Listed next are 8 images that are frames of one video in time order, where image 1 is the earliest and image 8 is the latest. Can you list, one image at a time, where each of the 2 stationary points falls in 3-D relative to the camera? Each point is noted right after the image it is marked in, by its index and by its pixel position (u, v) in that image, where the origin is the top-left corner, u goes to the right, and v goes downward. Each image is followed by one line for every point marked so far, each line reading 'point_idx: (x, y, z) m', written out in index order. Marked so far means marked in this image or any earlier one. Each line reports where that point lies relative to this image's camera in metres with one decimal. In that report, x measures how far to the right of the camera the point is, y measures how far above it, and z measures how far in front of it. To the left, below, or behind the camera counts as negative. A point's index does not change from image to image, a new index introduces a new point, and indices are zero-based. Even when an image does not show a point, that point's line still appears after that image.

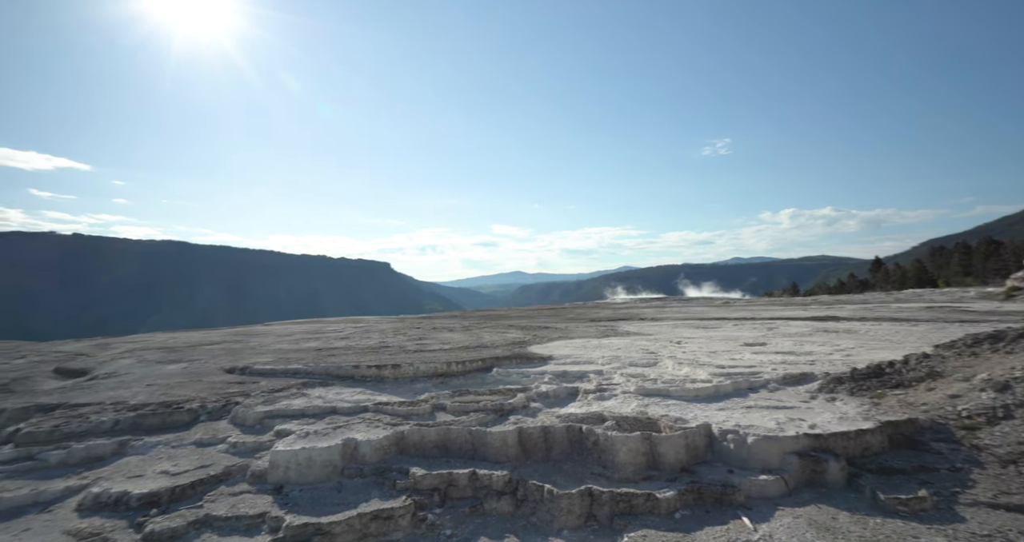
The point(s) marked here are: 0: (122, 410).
0: (-7.0, -2.5, +8.6) m
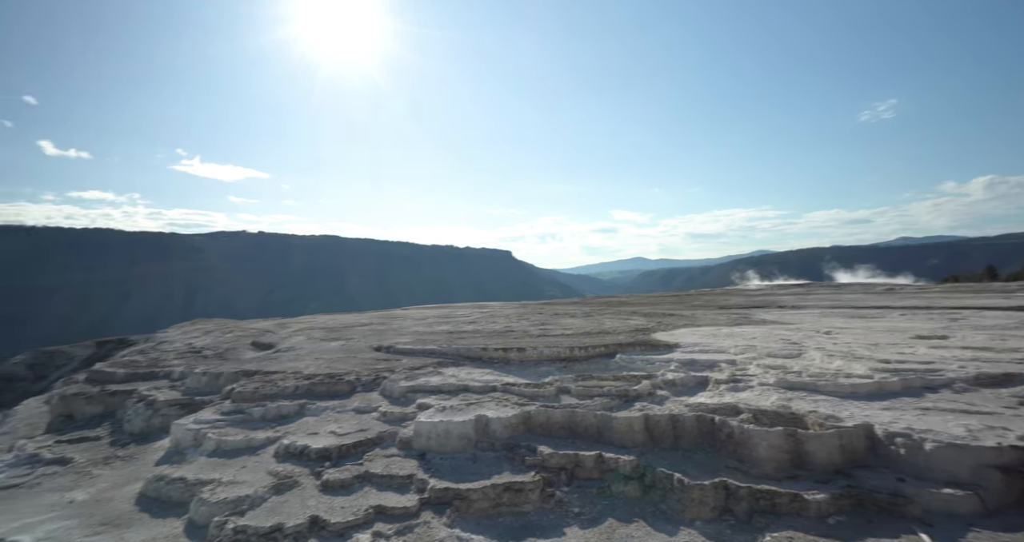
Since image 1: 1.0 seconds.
0: (-4.5, -2.3, +10.2) m
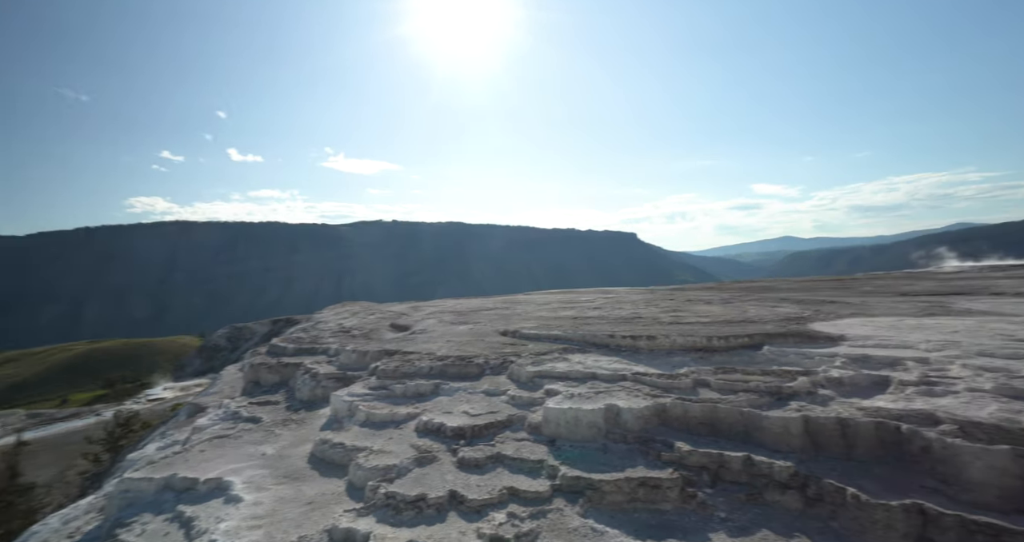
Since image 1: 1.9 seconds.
0: (-1.7, -2.0, +10.8) m
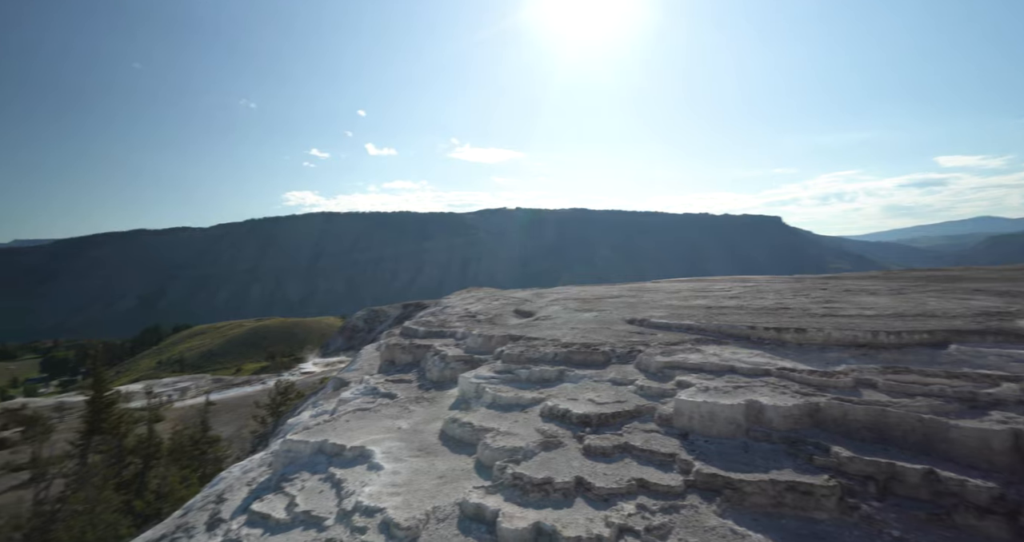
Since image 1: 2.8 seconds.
0: (+1.0, -1.7, +10.8) m
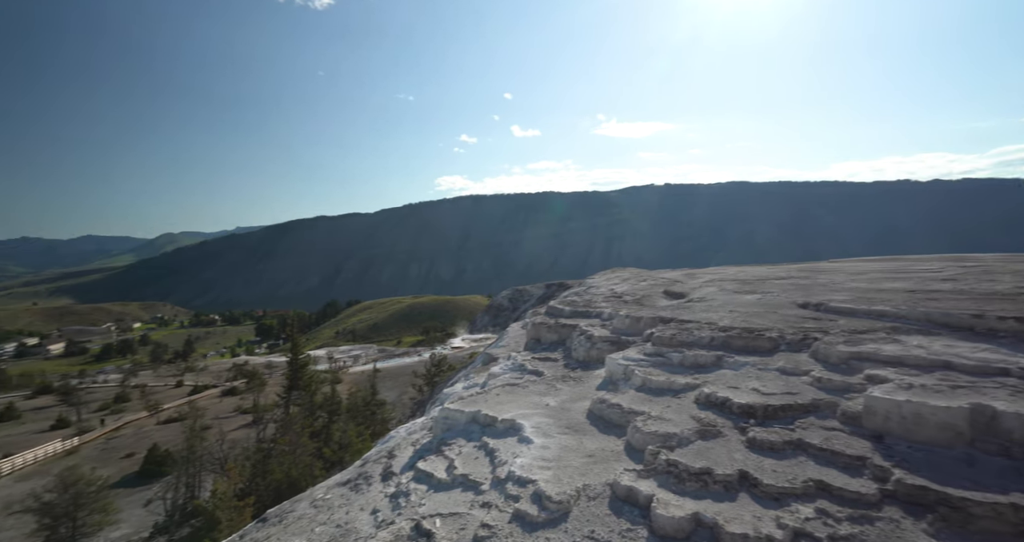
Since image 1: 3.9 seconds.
0: (+4.2, -1.3, +10.1) m
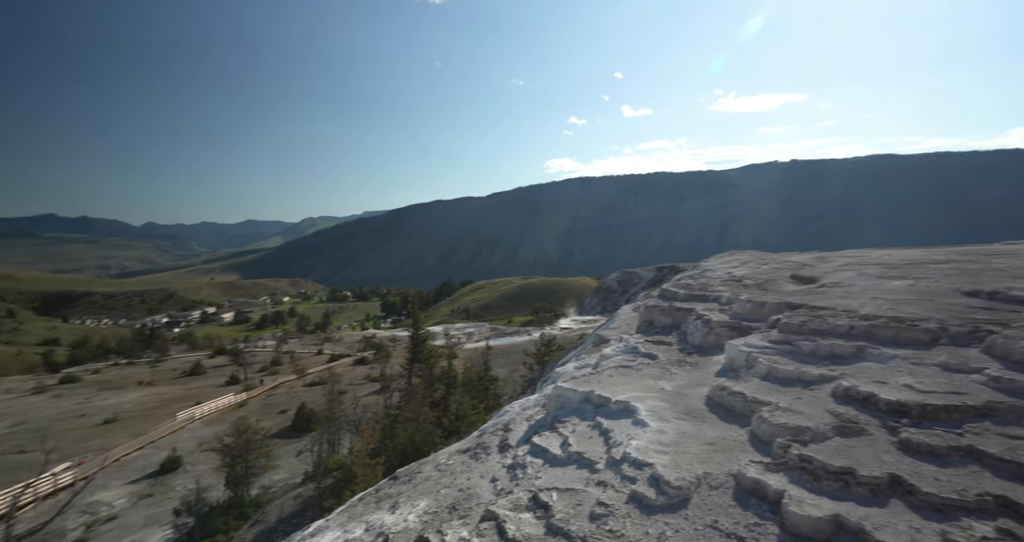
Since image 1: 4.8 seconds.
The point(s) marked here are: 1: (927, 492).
0: (+6.5, -0.9, +9.2) m
1: (+5.0, -2.6, +5.5) m
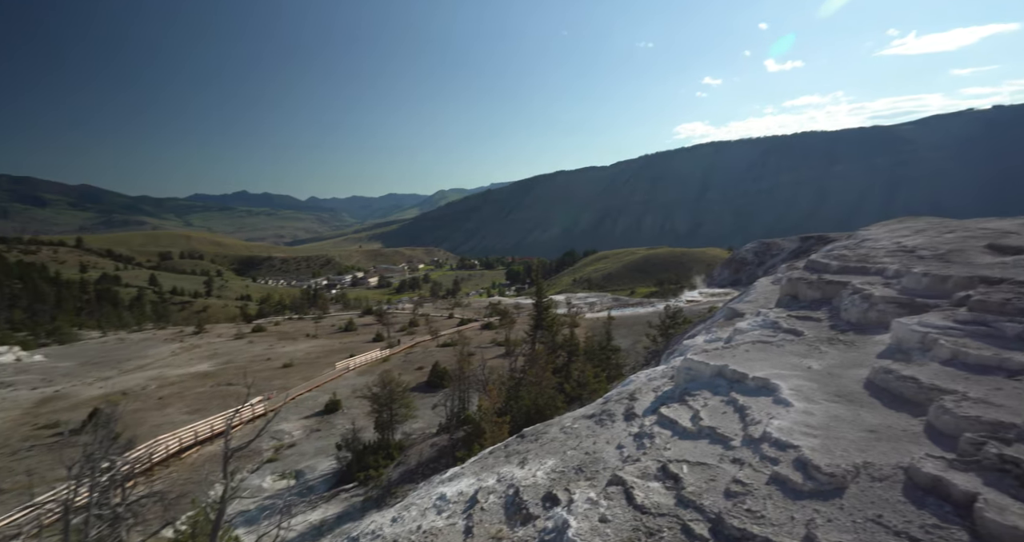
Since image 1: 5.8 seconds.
0: (+8.8, -0.4, +7.6) m
1: (+6.5, -2.2, +4.4) m
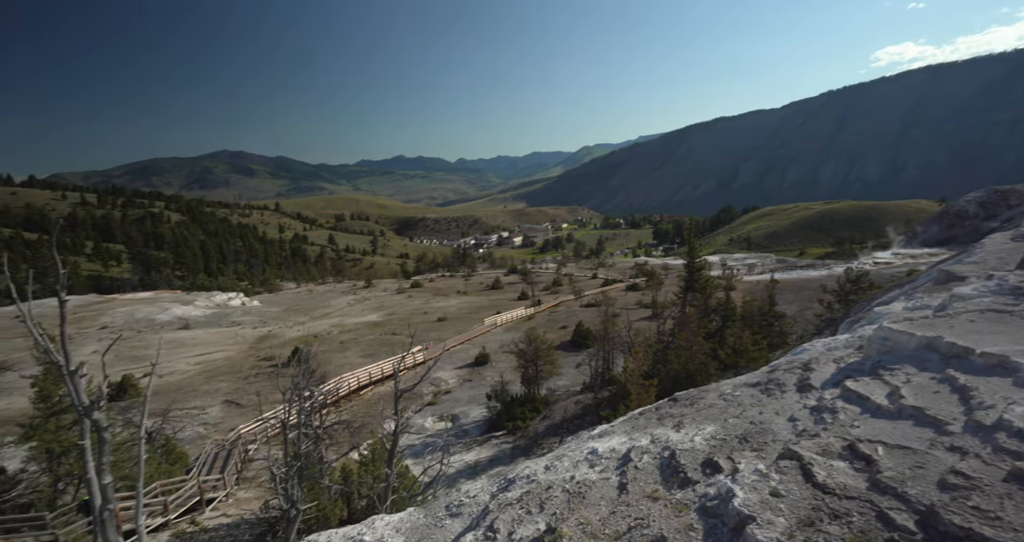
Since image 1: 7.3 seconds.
0: (+11.0, +0.2, +4.8) m
1: (+8.0, -1.8, +2.5) m
